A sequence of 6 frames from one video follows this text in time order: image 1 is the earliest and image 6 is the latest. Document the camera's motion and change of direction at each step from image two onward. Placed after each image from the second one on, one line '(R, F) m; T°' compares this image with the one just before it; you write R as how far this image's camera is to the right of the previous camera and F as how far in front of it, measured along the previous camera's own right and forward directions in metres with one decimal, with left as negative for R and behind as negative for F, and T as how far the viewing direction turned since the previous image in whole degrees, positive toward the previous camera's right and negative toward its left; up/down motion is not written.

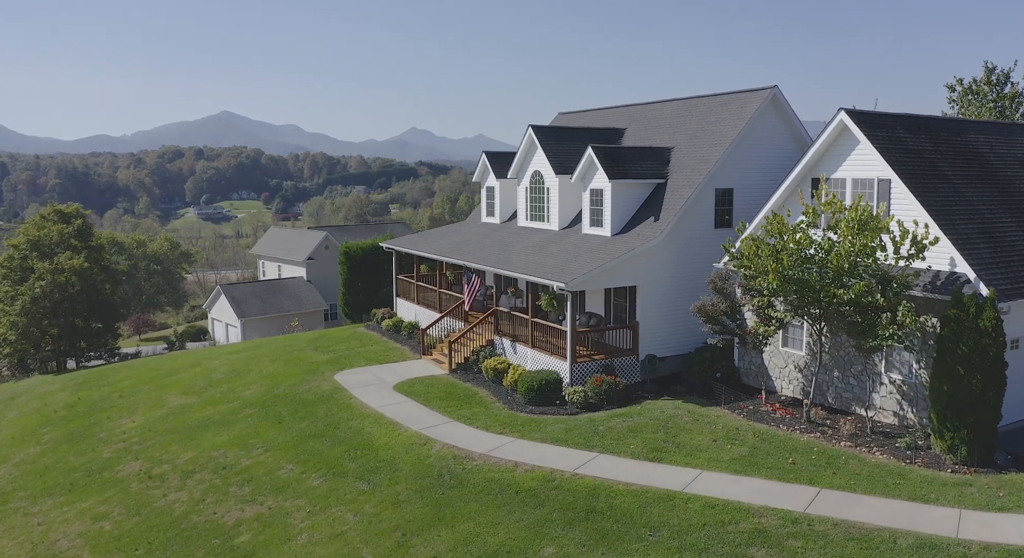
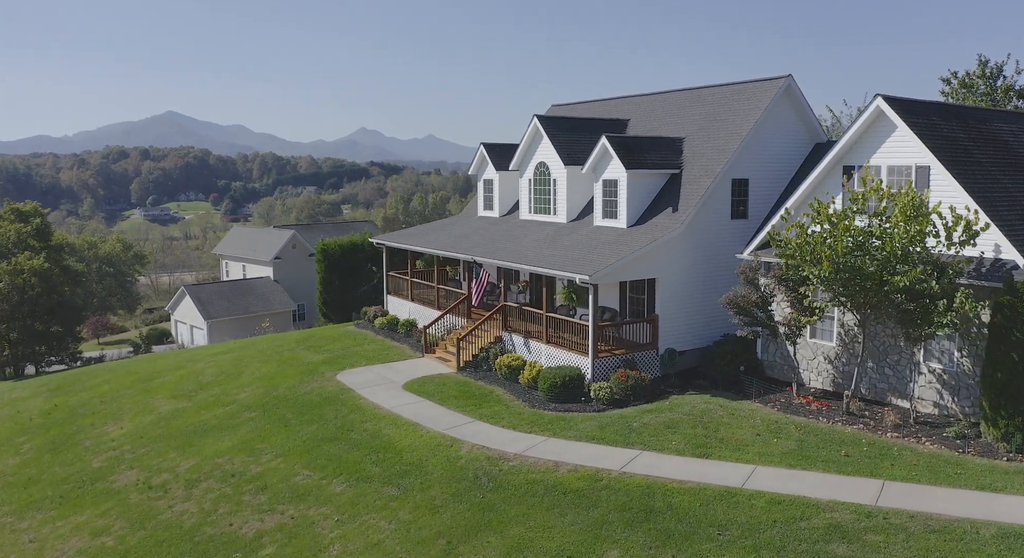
(-1.8, +0.9) m; +4°
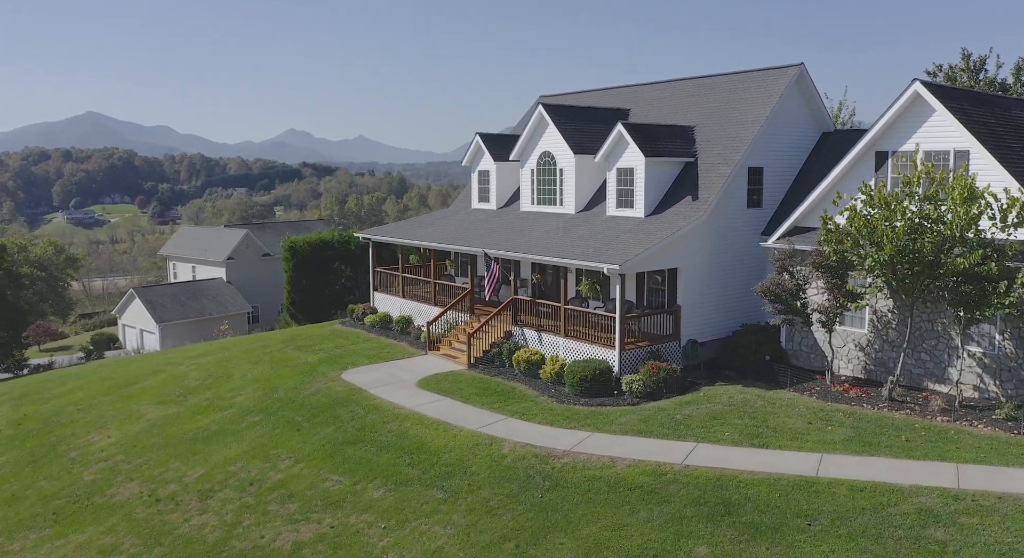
(-2.4, +0.9) m; +5°
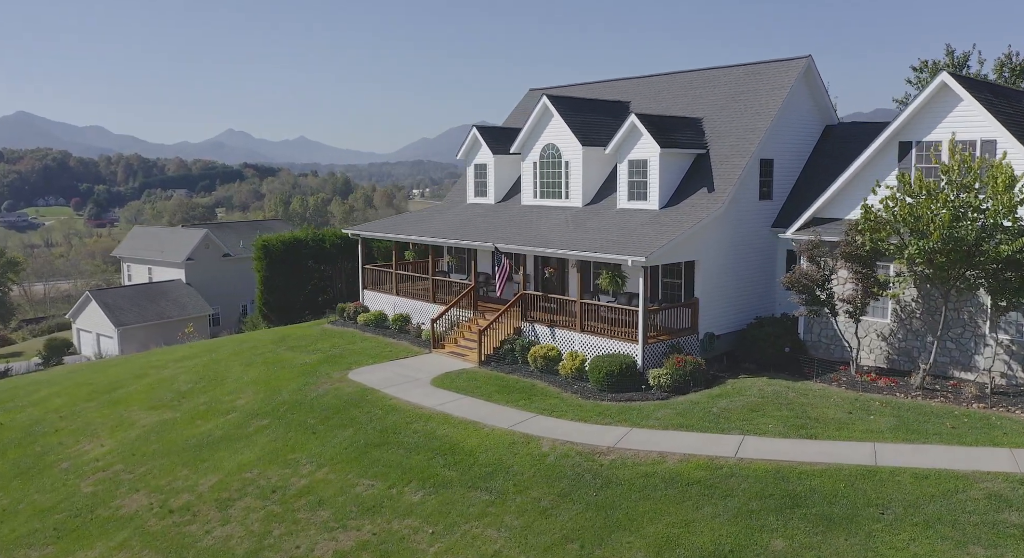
(-1.9, +0.7) m; +4°
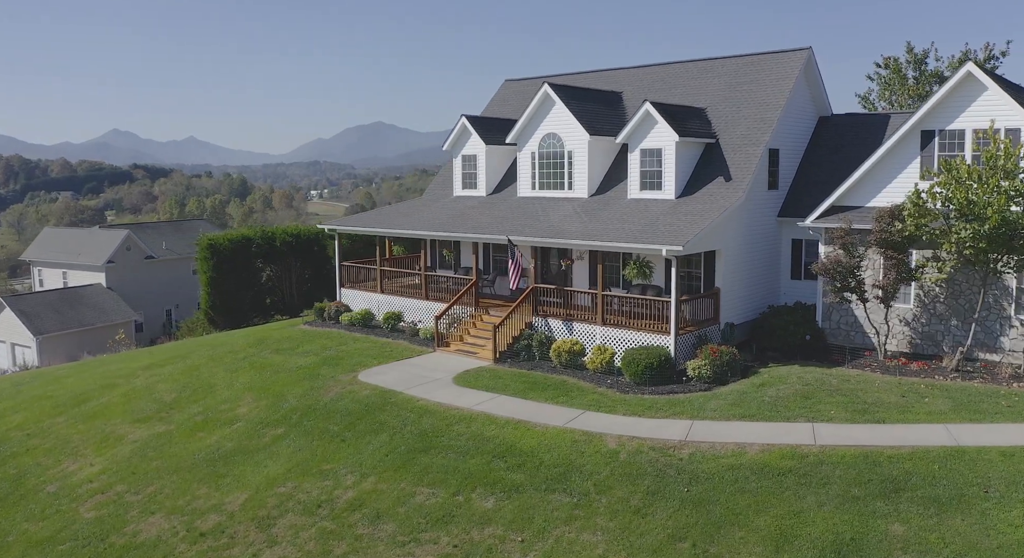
(-3.2, +1.1) m; +7°
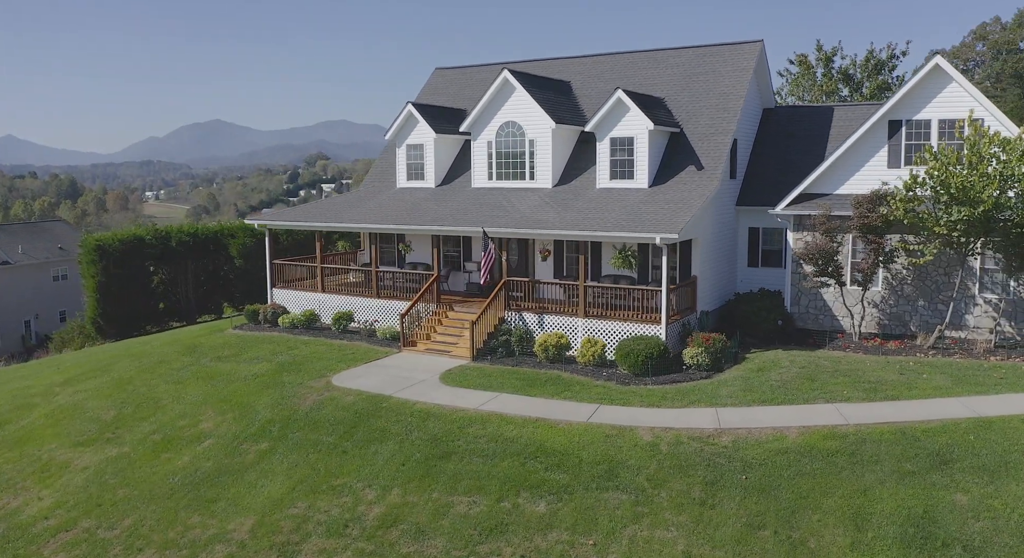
(-3.2, +1.2) m; +11°
